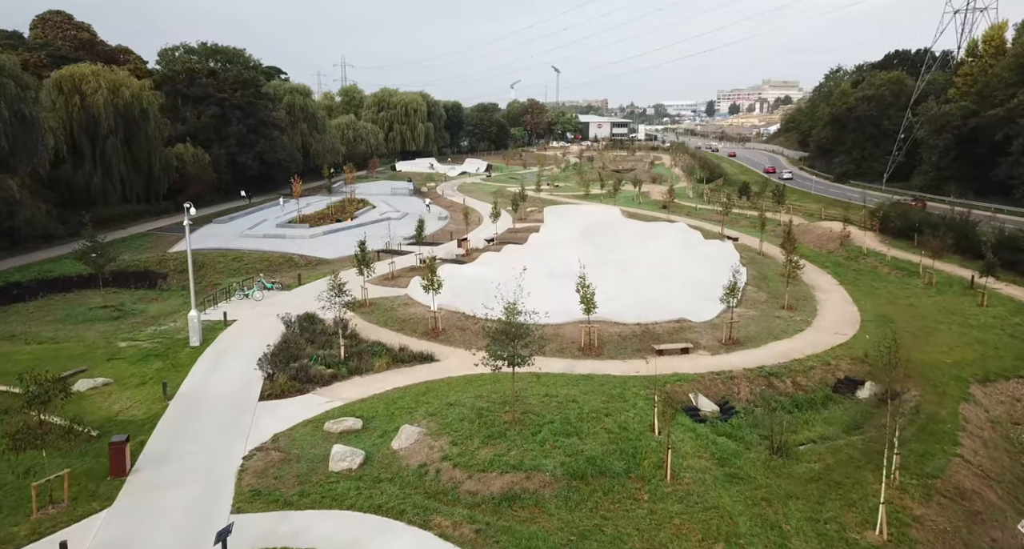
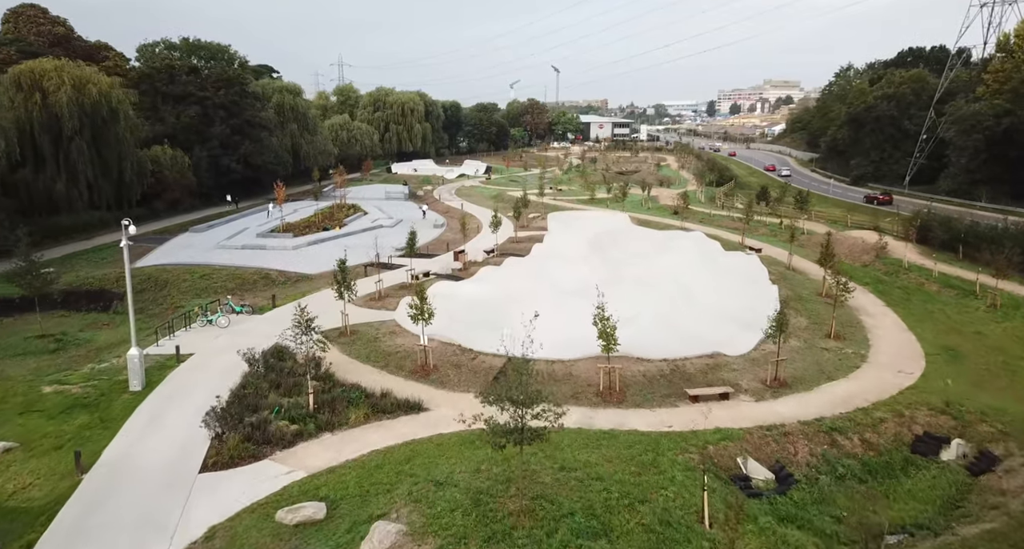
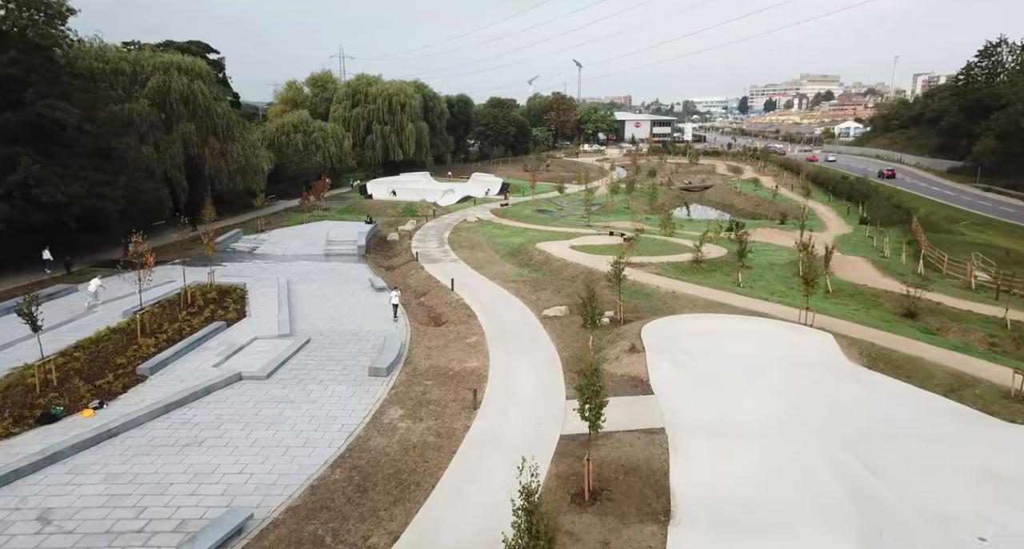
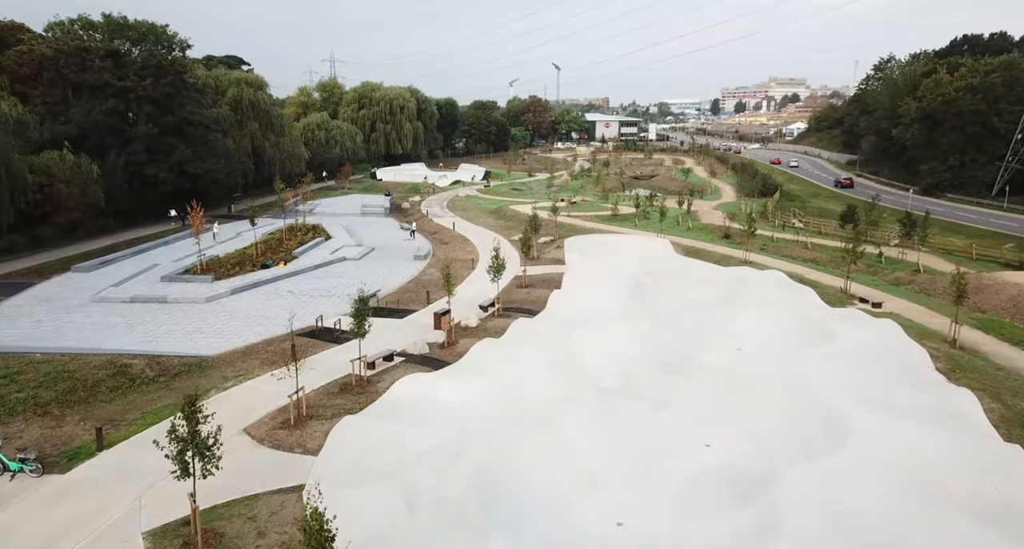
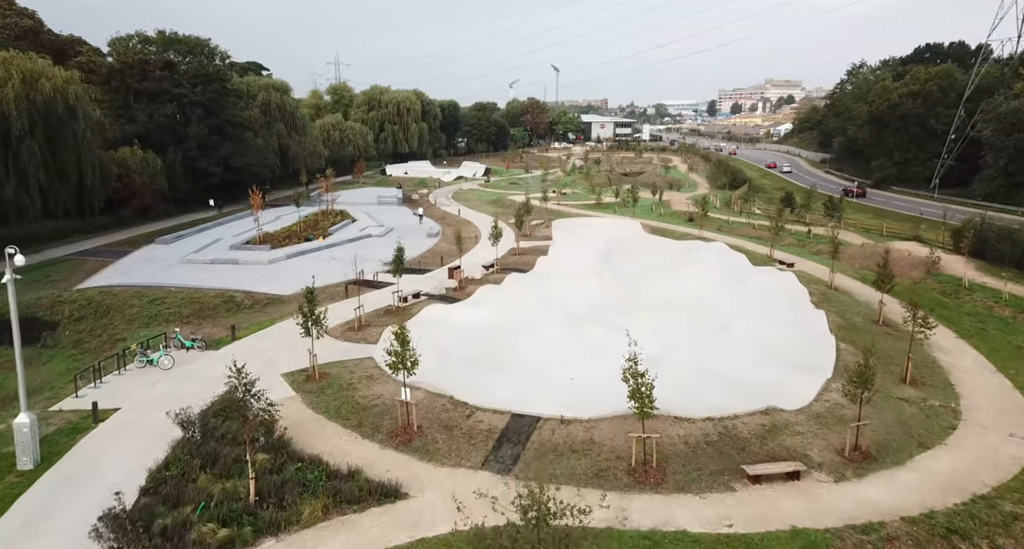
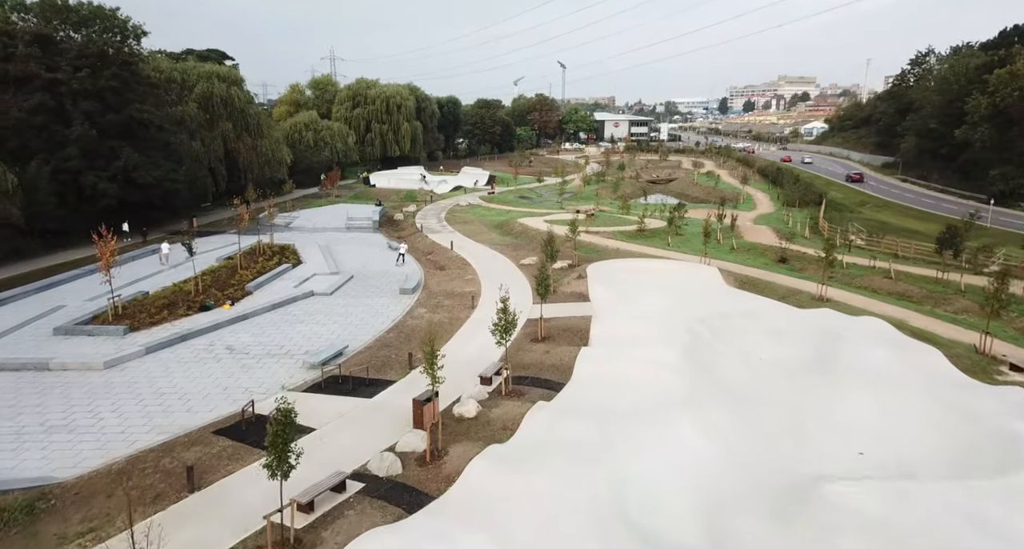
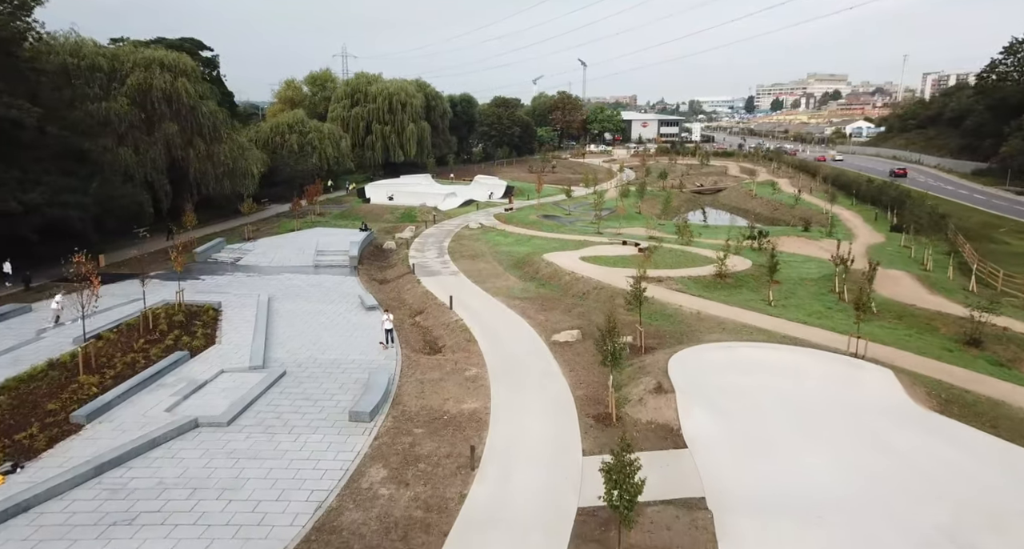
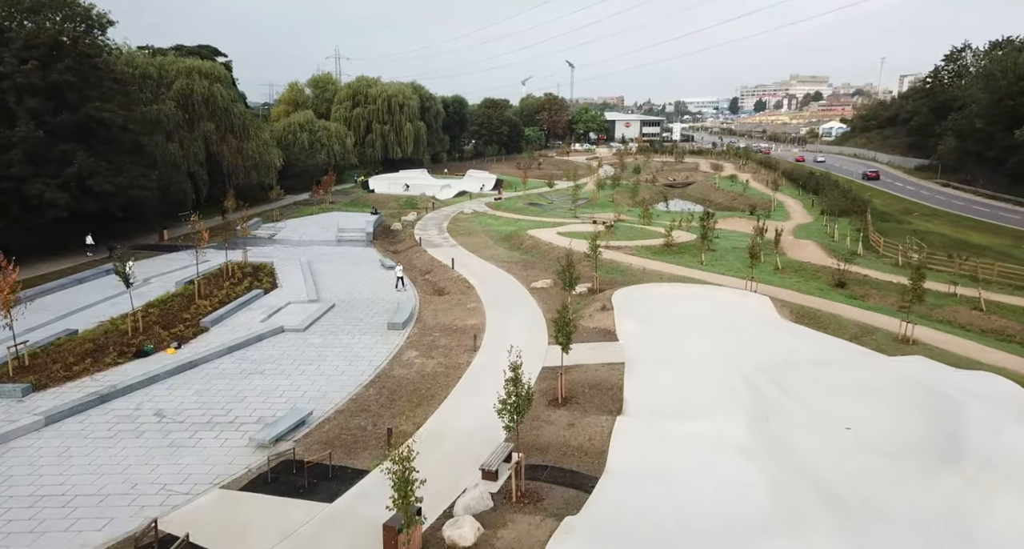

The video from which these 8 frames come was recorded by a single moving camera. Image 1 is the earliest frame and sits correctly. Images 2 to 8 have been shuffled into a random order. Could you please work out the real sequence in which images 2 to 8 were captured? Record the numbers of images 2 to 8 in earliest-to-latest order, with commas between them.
2, 5, 4, 6, 8, 3, 7
